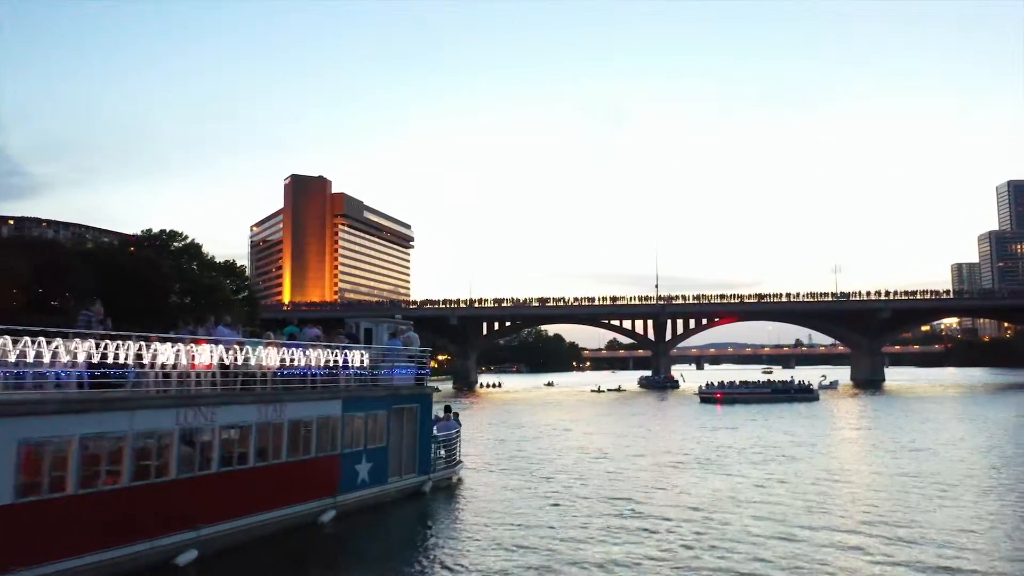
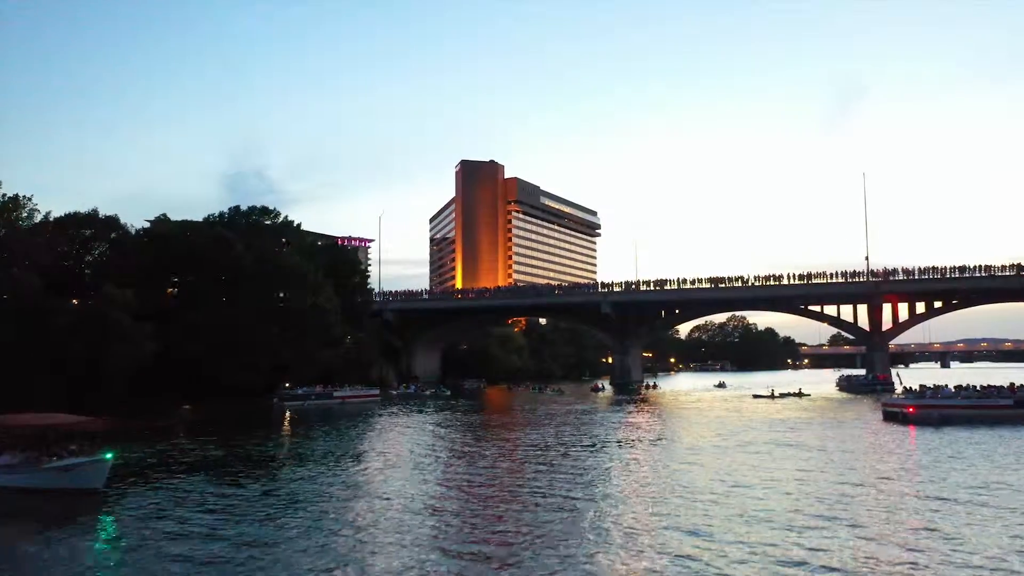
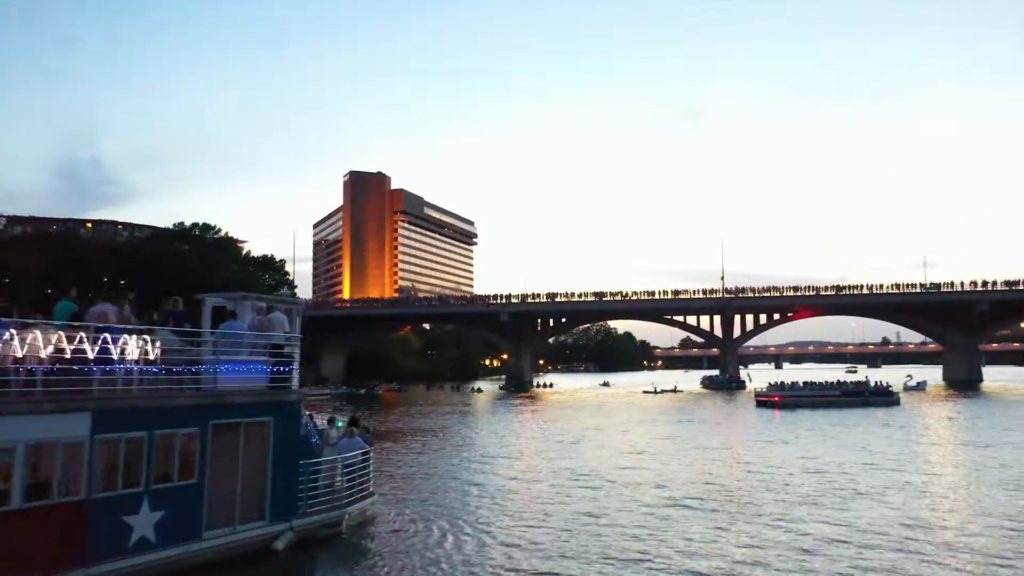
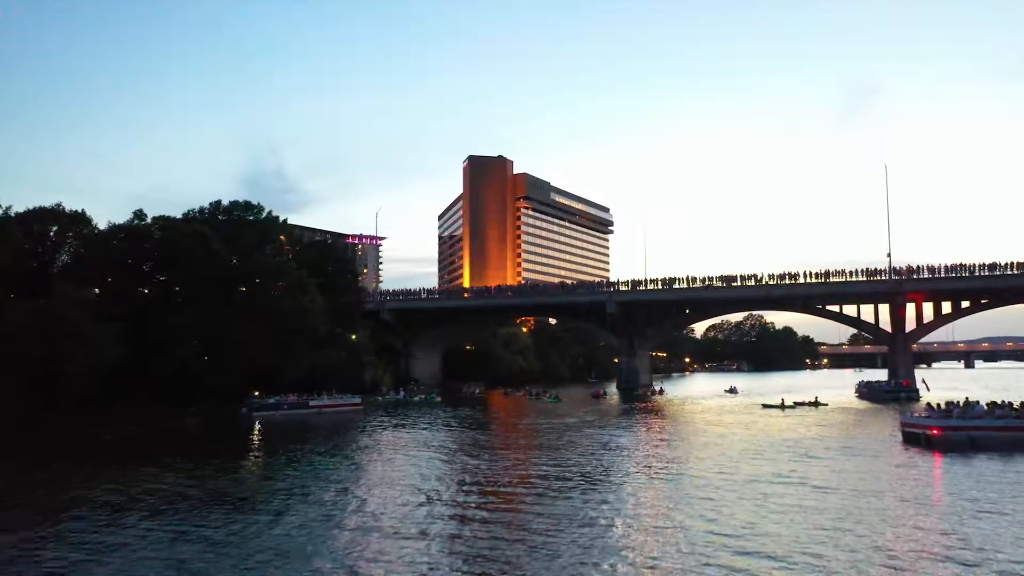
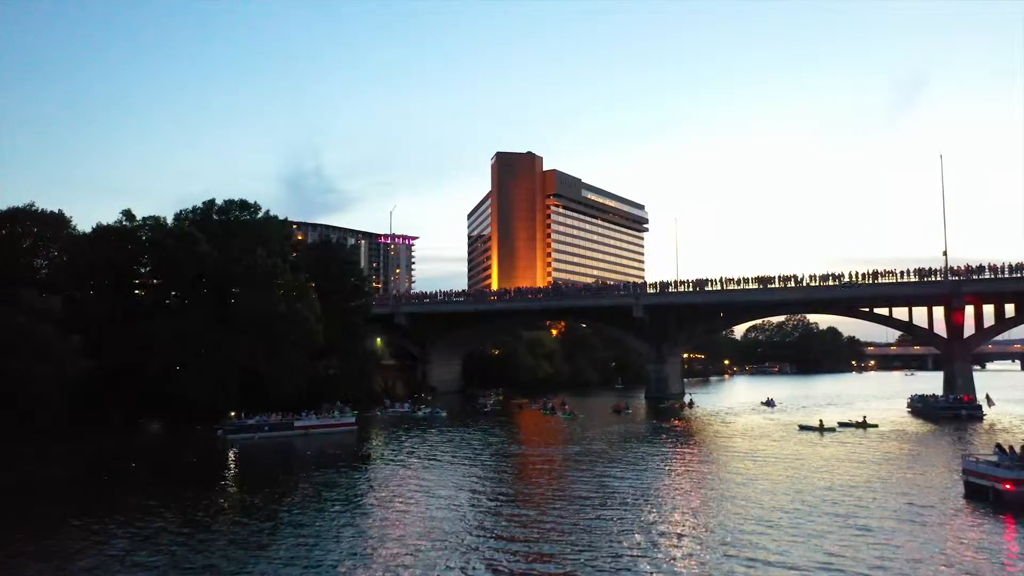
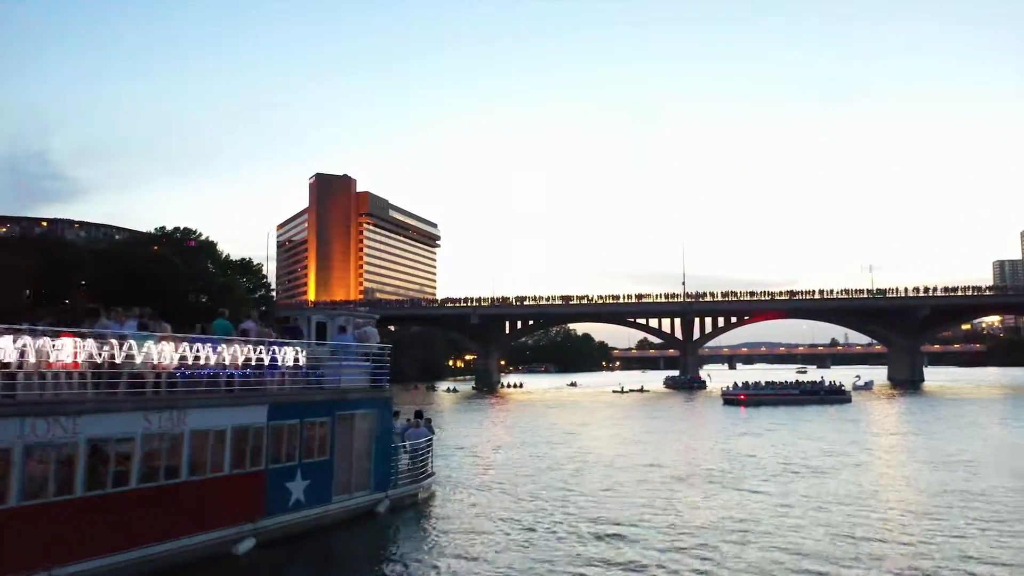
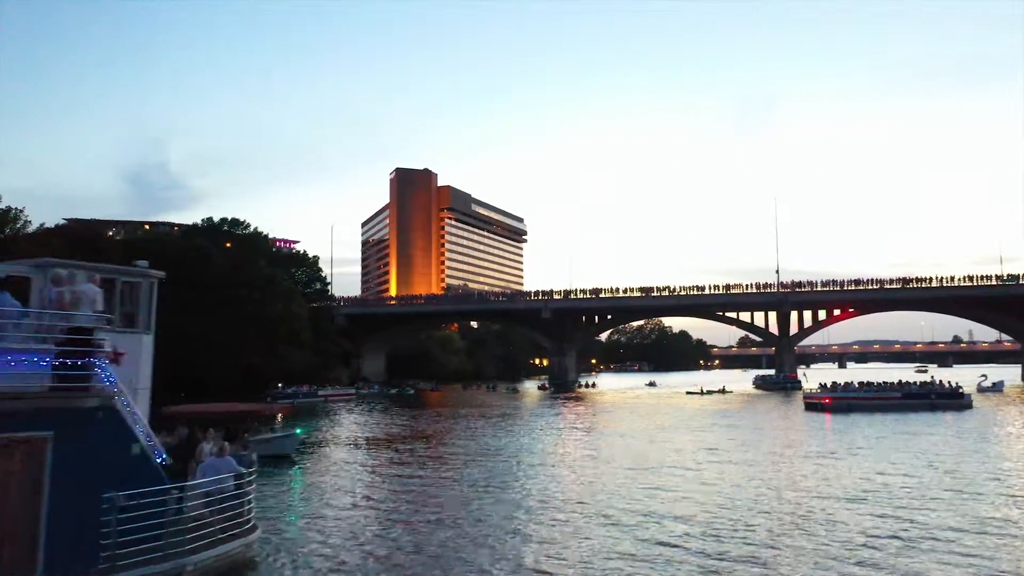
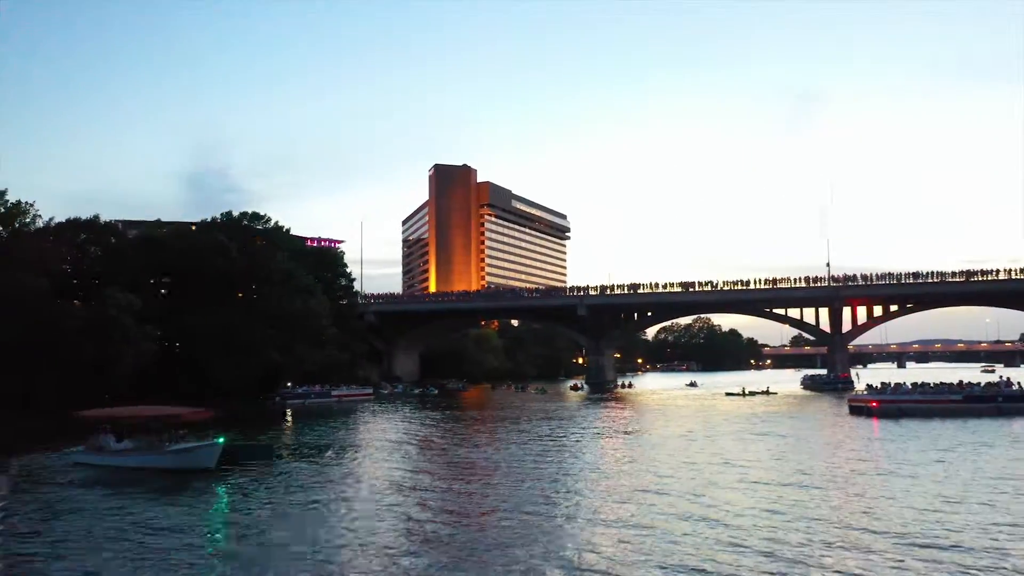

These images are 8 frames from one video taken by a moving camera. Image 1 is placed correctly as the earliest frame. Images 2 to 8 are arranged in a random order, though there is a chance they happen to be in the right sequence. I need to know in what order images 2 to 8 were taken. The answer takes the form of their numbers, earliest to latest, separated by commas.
6, 3, 7, 8, 2, 4, 5
